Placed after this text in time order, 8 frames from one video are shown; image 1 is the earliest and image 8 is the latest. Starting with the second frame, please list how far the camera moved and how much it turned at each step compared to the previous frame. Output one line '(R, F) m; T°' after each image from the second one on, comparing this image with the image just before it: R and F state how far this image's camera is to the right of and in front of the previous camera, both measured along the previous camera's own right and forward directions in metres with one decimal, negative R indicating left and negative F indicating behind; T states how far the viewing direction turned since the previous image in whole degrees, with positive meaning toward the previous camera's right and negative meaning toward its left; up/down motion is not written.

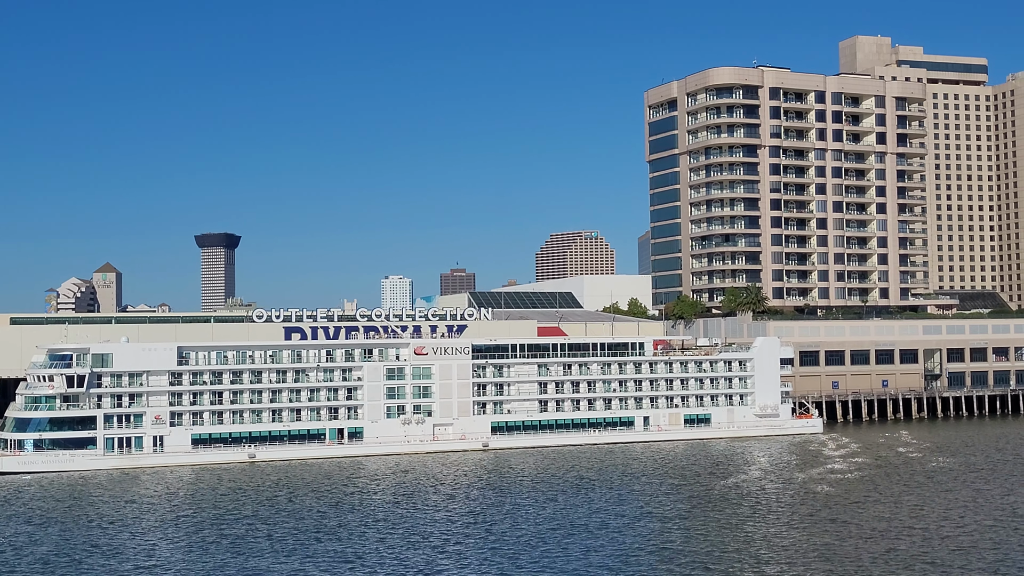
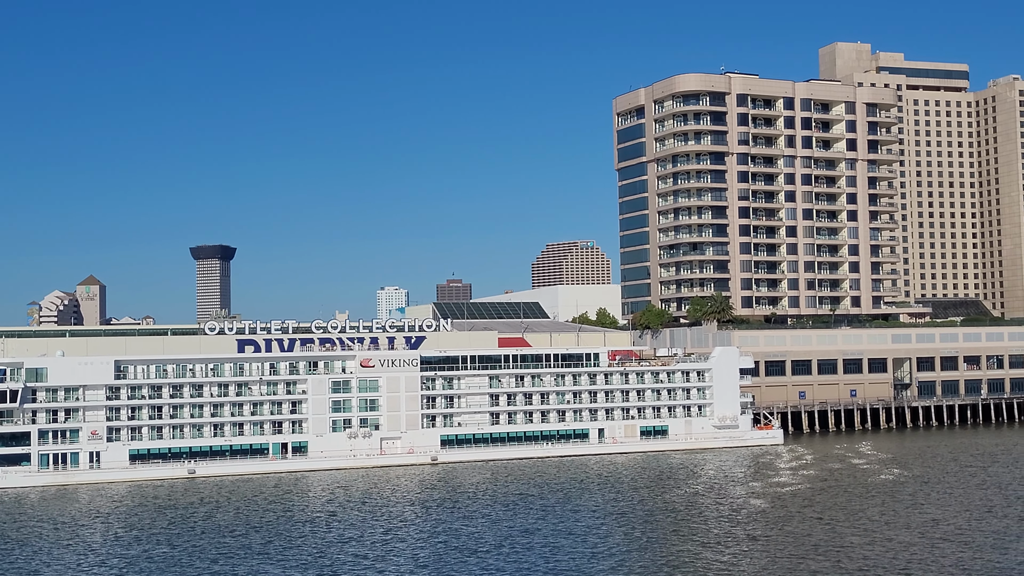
(+4.2, +2.0) m; 0°
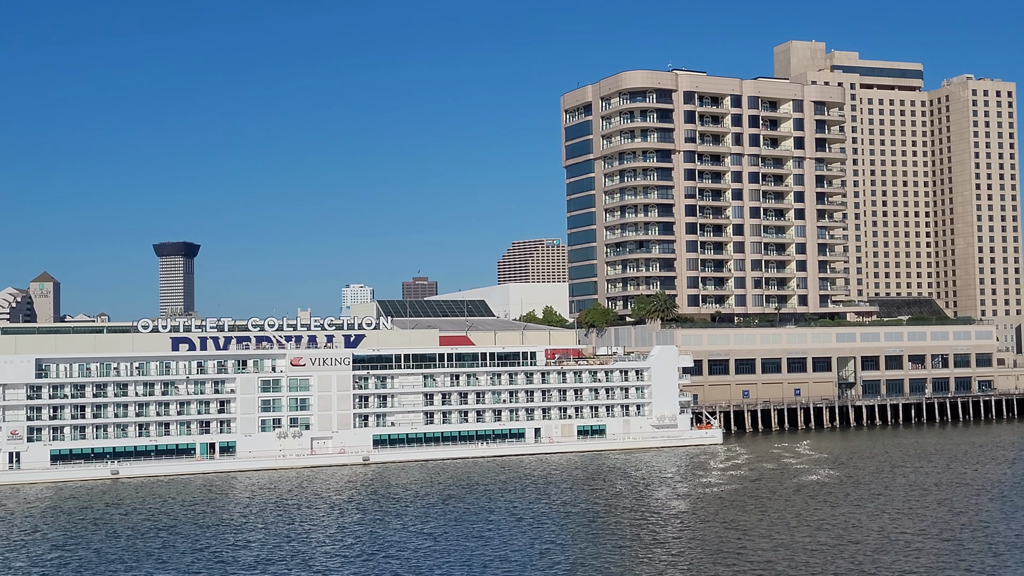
(+2.8, +1.3) m; +1°
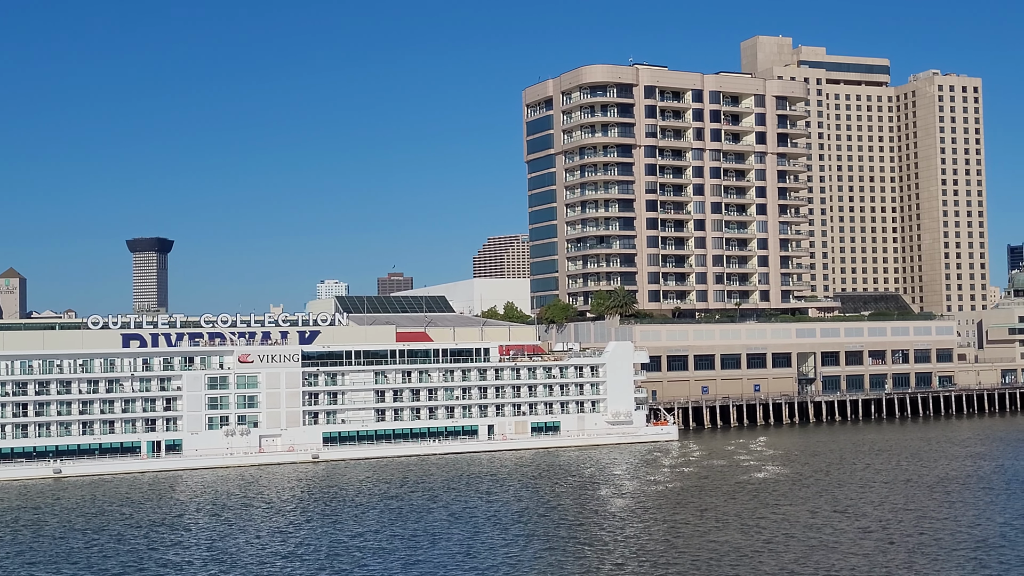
(+2.1, +1.0) m; +1°
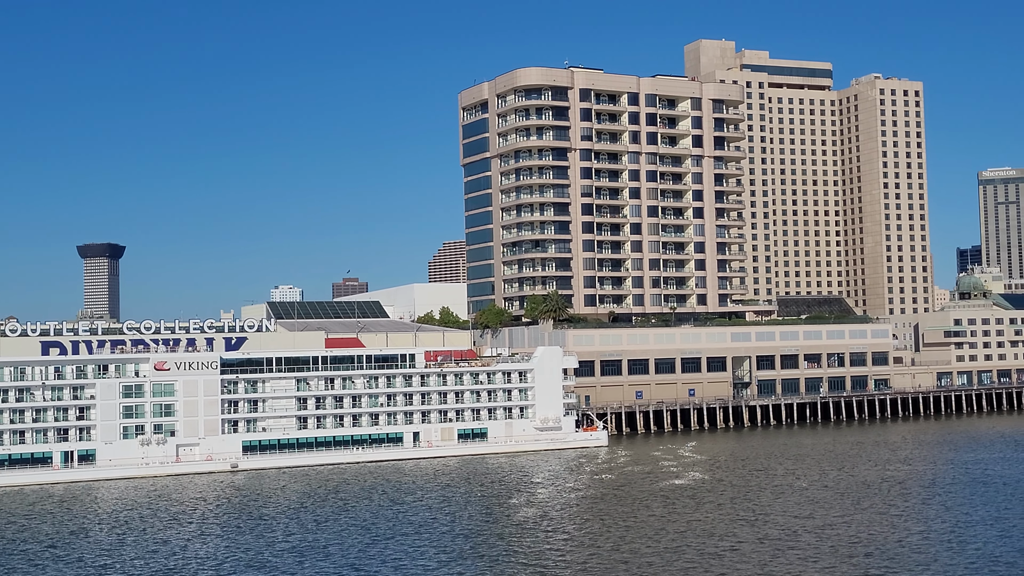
(+2.7, +1.4) m; +2°
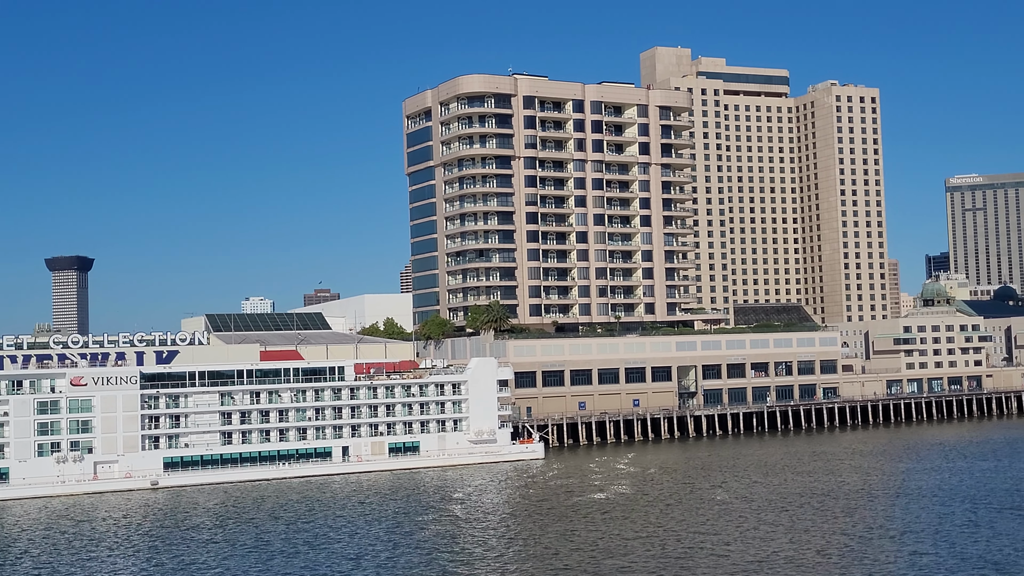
(+3.7, +2.0) m; +1°
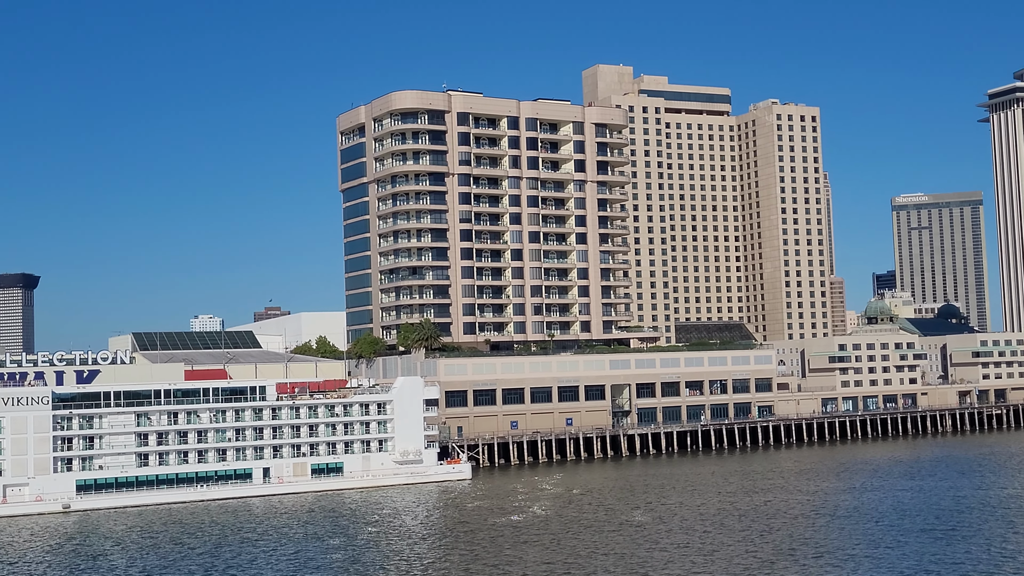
(+2.3, +1.3) m; +2°
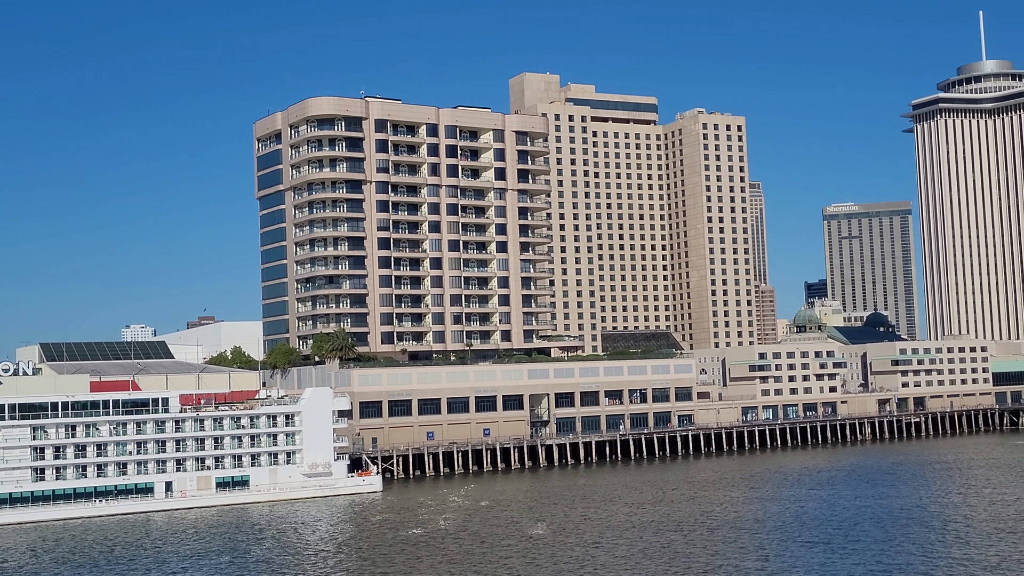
(+2.3, +1.4) m; +3°
